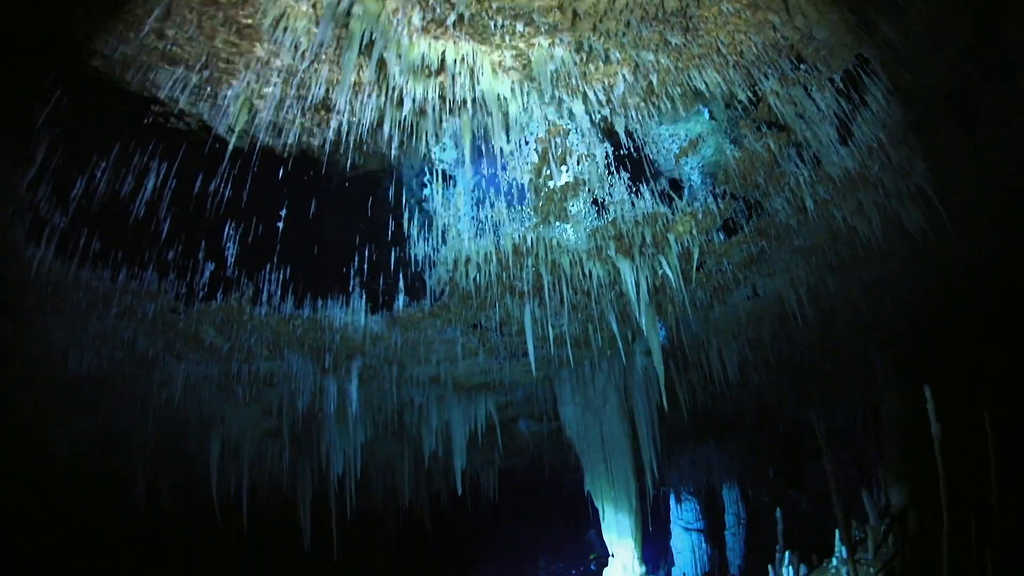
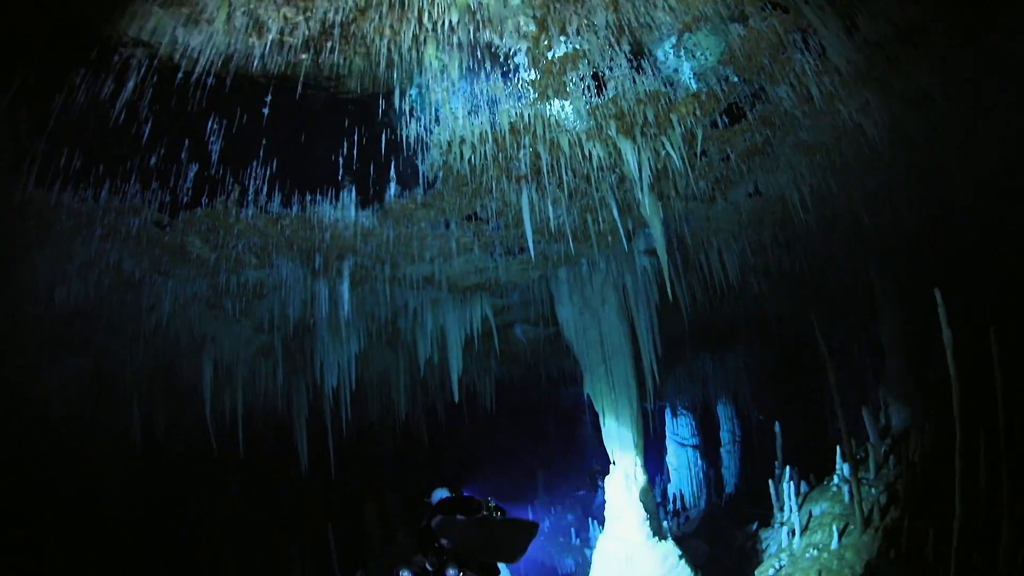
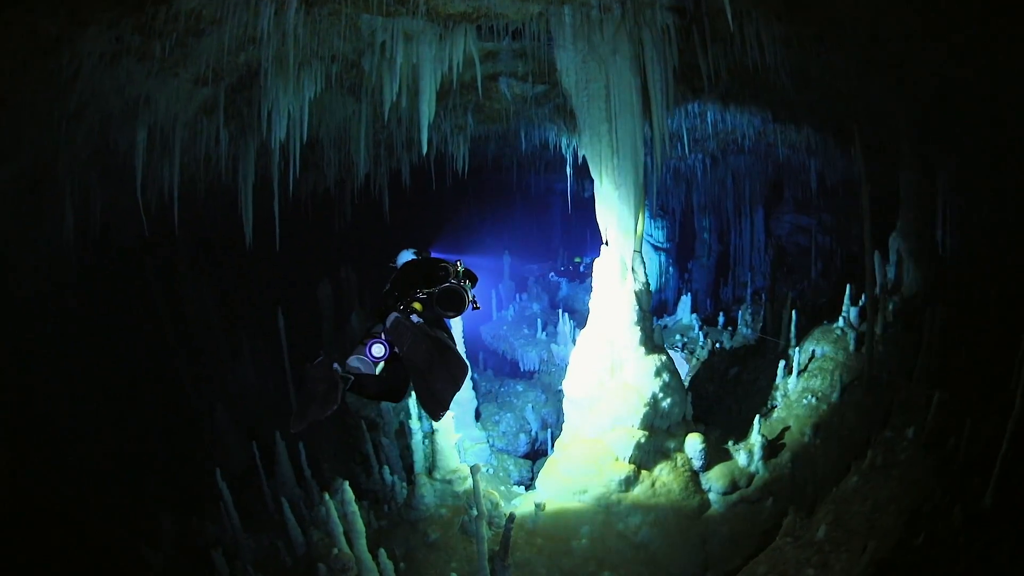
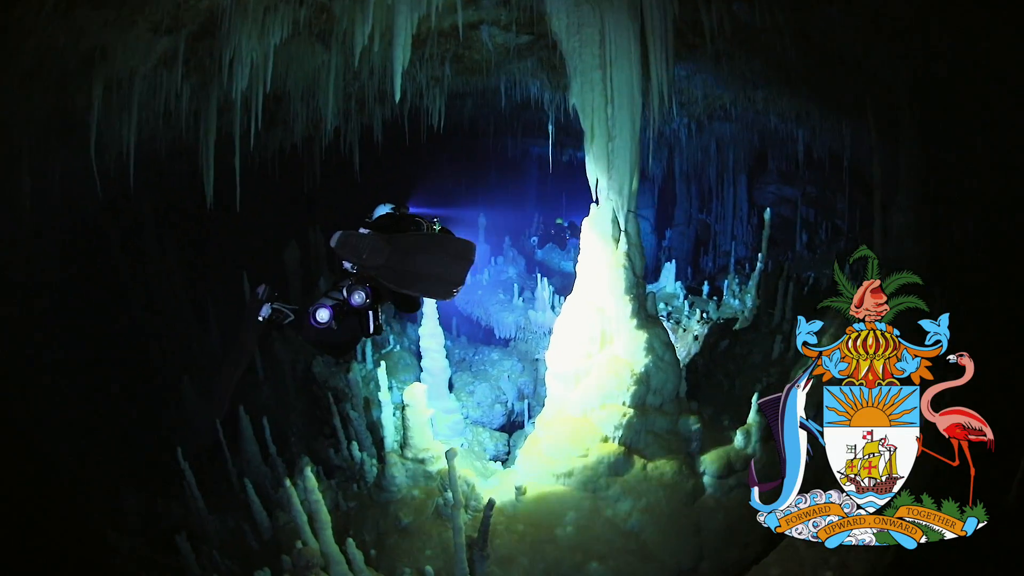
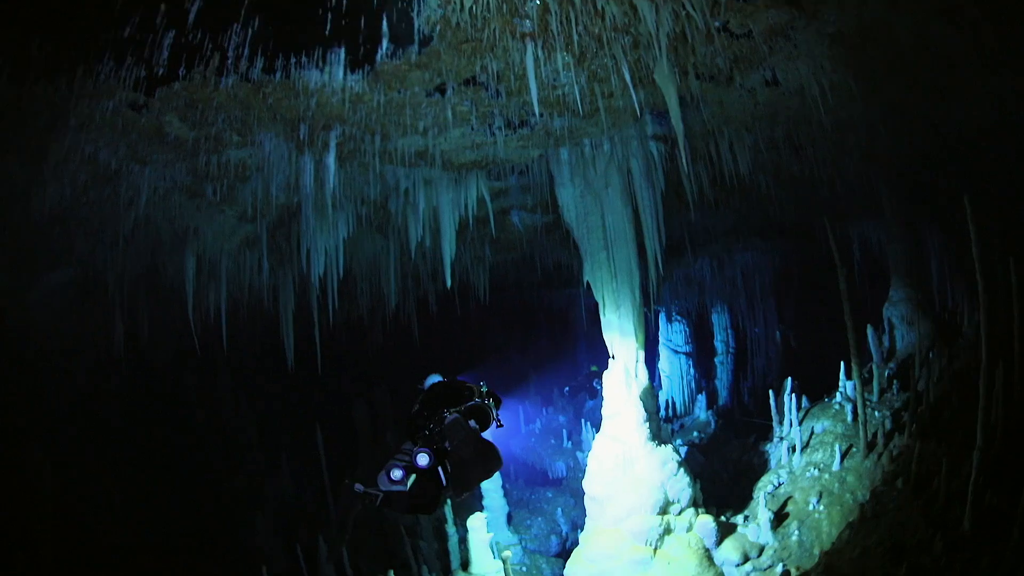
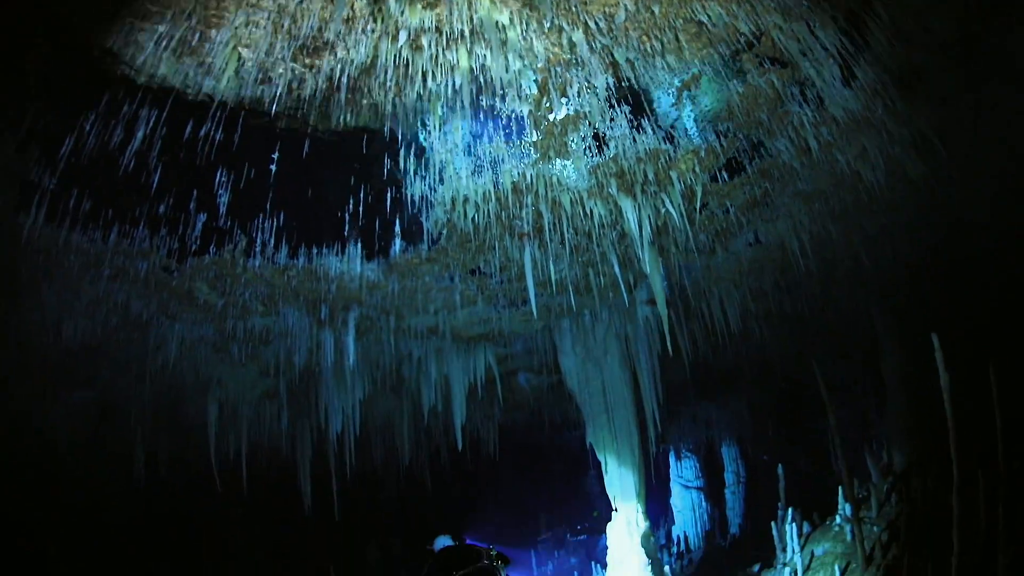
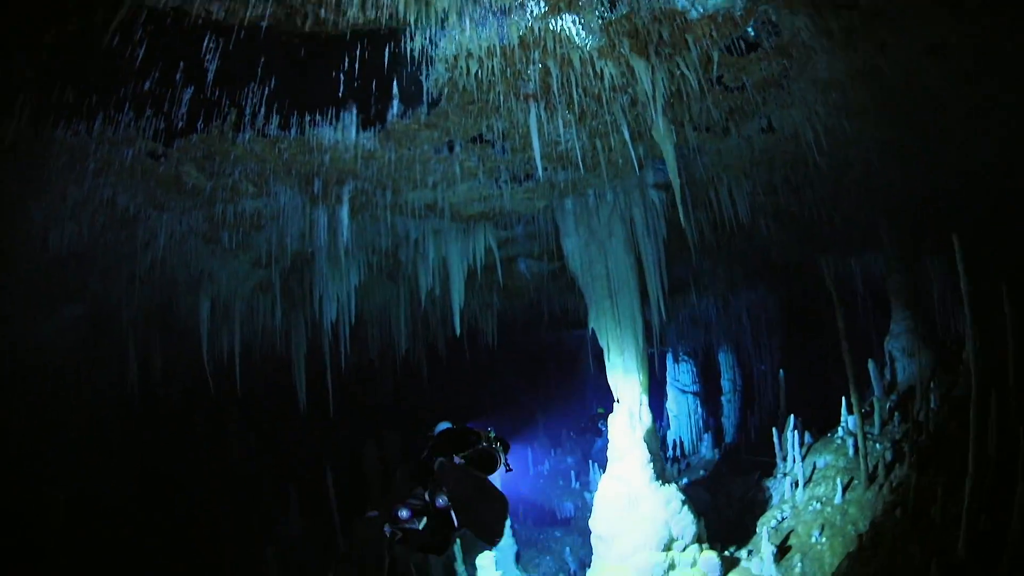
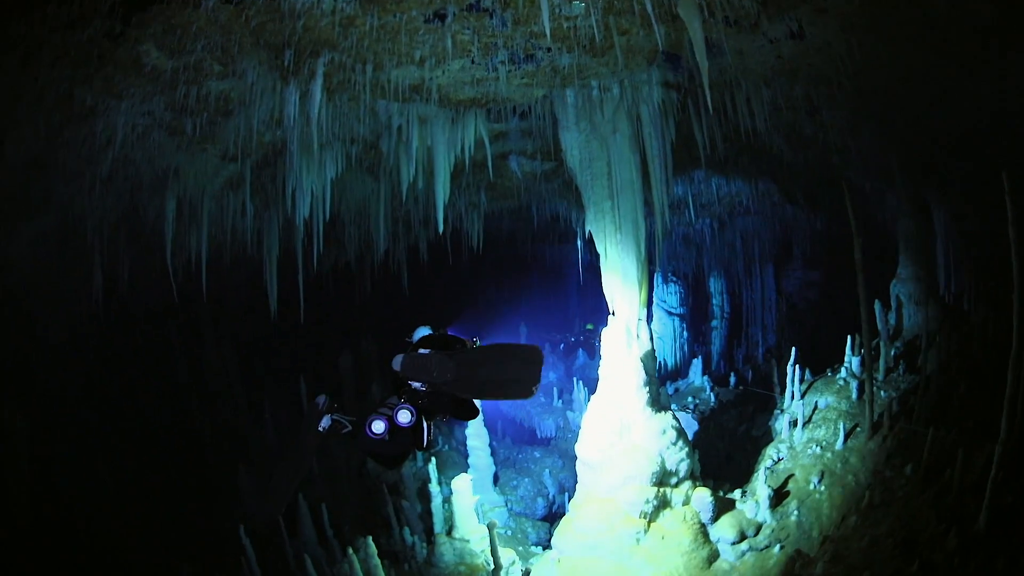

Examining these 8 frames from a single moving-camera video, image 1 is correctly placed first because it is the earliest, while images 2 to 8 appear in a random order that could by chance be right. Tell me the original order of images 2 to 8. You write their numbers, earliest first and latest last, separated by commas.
6, 2, 7, 5, 8, 3, 4
